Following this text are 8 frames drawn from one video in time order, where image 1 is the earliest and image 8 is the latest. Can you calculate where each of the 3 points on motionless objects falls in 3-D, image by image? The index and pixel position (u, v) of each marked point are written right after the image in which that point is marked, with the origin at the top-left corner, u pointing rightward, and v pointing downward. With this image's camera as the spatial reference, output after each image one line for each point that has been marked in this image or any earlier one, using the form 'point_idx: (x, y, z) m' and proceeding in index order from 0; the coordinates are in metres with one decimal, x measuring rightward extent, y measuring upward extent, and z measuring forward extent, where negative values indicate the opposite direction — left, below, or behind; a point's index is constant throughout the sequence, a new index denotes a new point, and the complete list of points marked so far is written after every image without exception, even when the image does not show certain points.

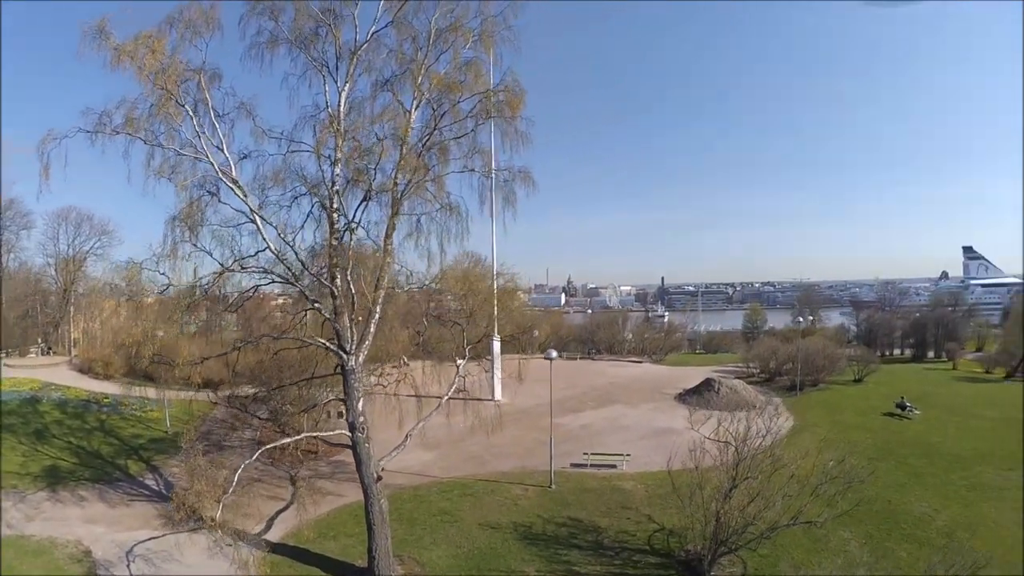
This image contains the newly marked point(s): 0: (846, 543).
0: (+4.7, -3.5, +7.8) m
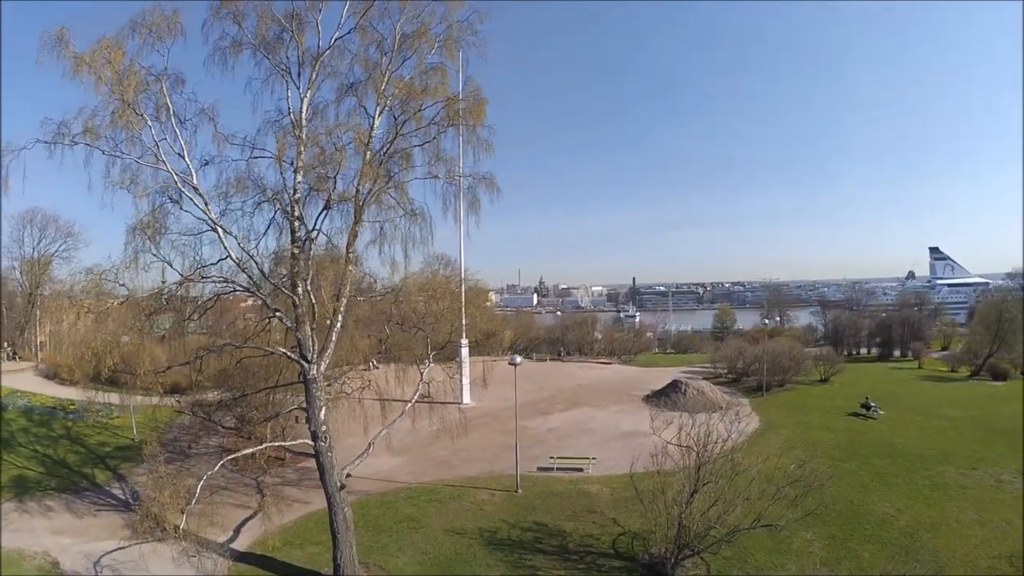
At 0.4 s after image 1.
0: (+4.1, -3.5, +7.7) m
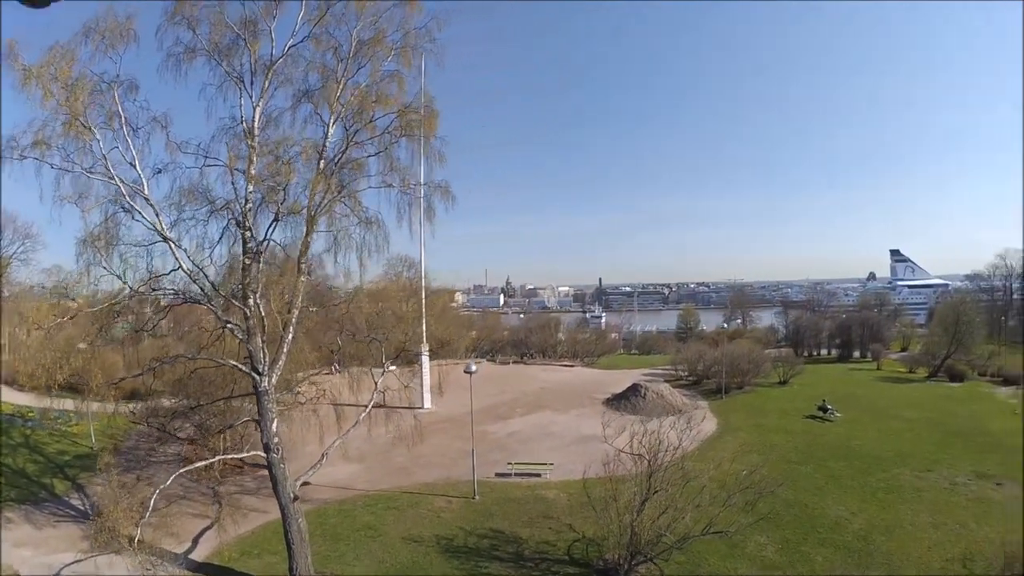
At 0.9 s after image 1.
0: (+3.4, -3.5, +7.6) m
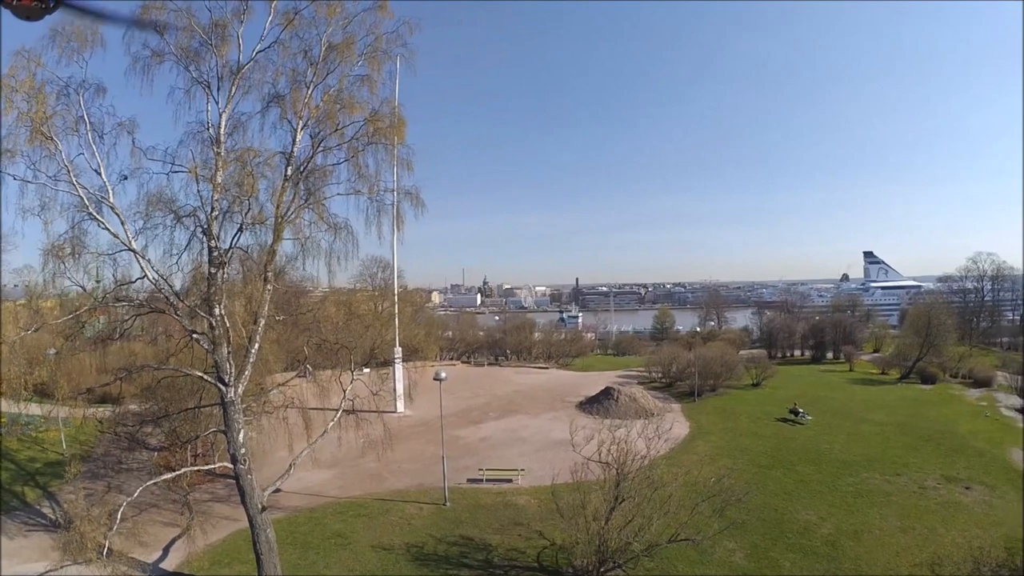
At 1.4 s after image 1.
0: (+2.9, -3.5, +7.5) m
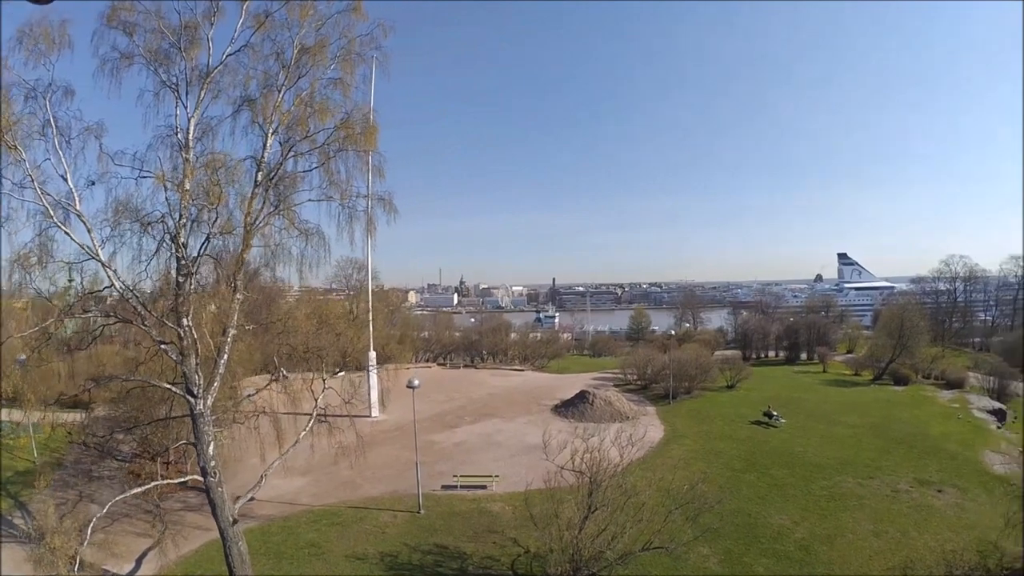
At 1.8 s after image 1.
0: (+2.5, -3.6, +7.5) m
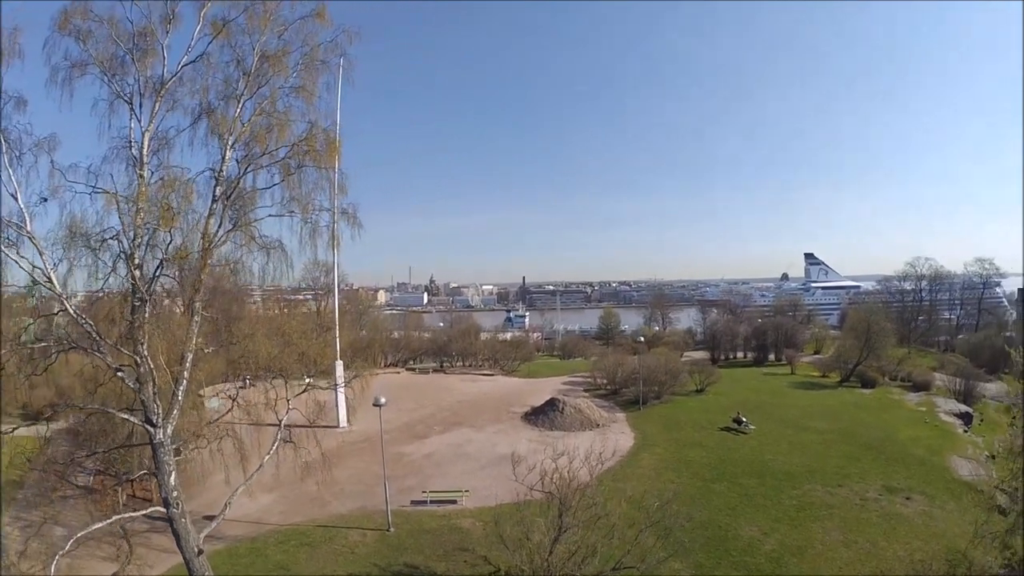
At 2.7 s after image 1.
0: (+2.1, -3.8, +7.4) m
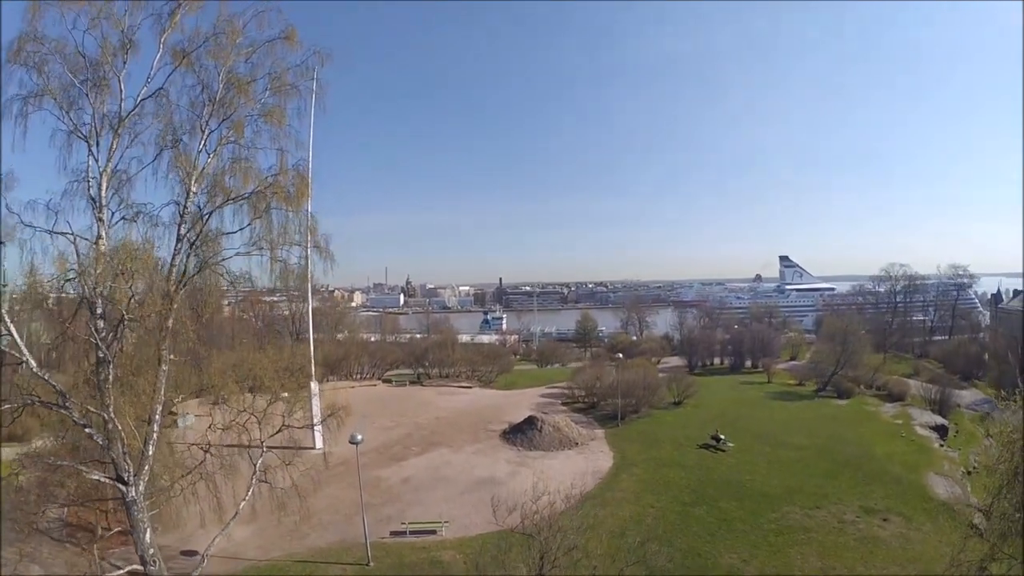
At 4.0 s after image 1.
0: (+1.9, -4.2, +7.3) m
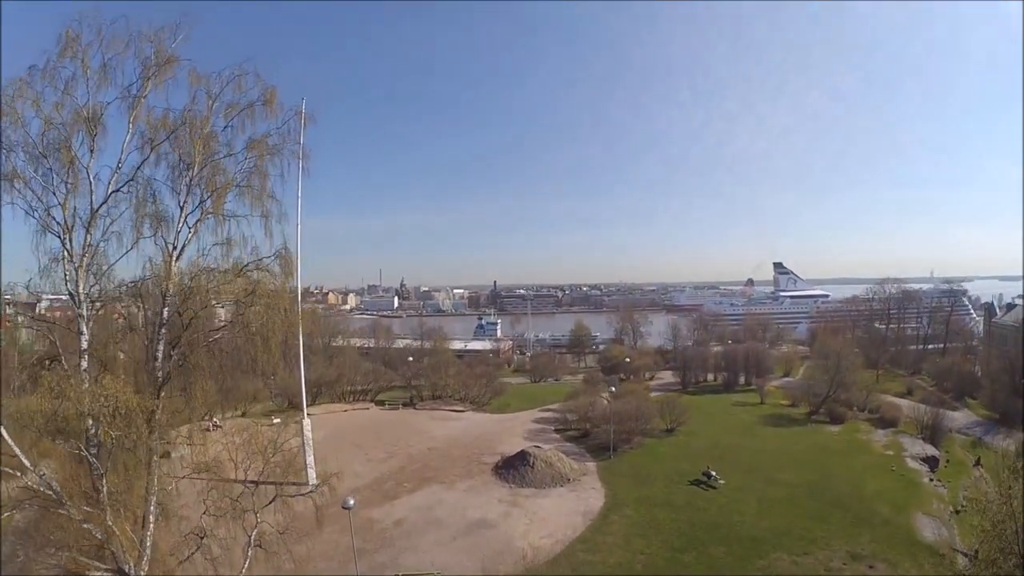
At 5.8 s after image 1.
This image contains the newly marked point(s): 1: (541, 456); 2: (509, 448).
0: (+1.7, -5.0, +7.2) m
1: (+0.6, -3.1, +11.2) m
2: (0.0, -3.3, +13.1) m
